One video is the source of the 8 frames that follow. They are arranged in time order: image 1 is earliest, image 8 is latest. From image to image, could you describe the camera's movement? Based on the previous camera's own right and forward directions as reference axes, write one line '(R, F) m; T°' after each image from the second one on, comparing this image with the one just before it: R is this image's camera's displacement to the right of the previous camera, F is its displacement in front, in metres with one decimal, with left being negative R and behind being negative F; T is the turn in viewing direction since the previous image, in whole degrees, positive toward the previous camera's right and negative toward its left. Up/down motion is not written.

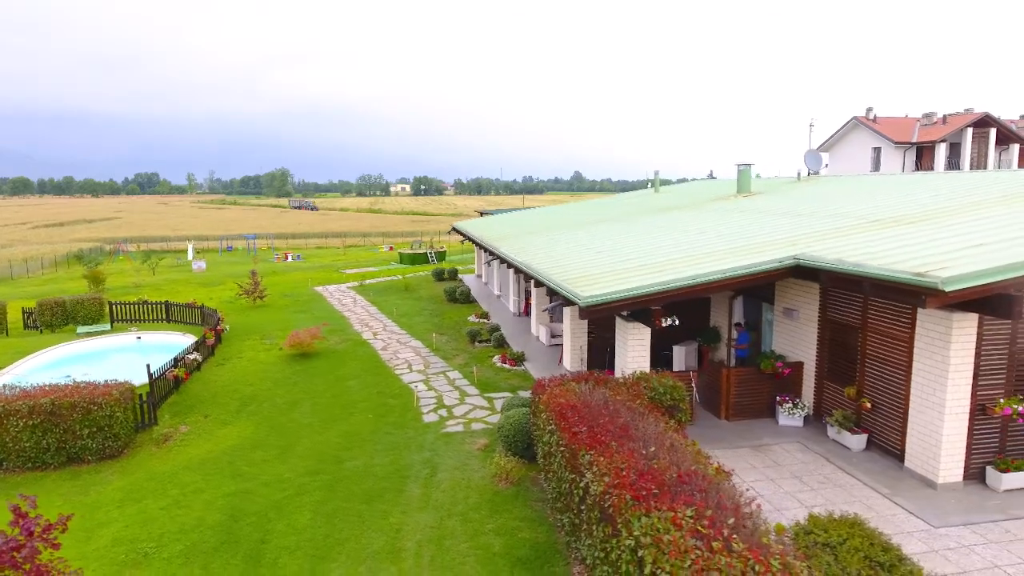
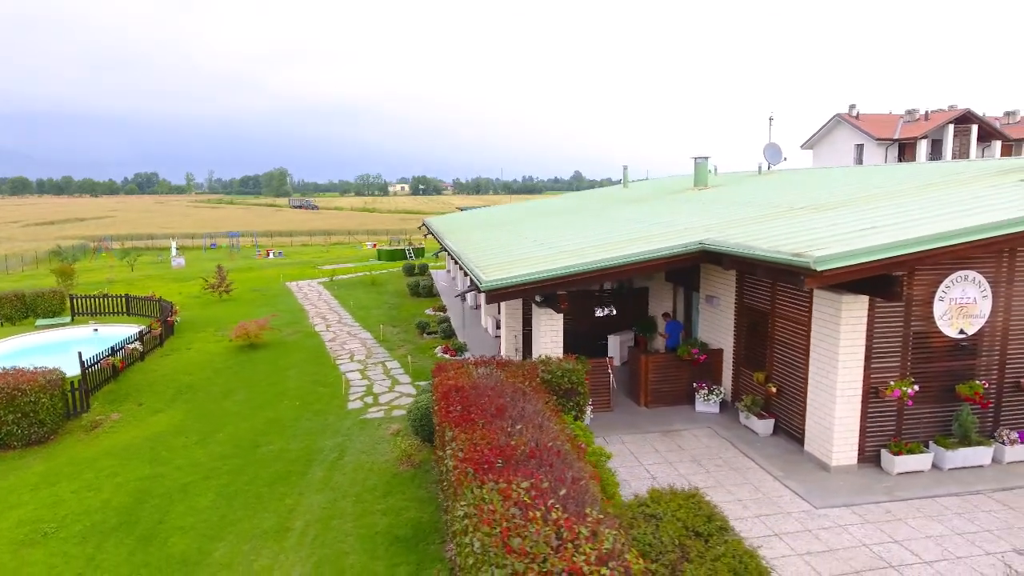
(+1.2, 0.0) m; -1°
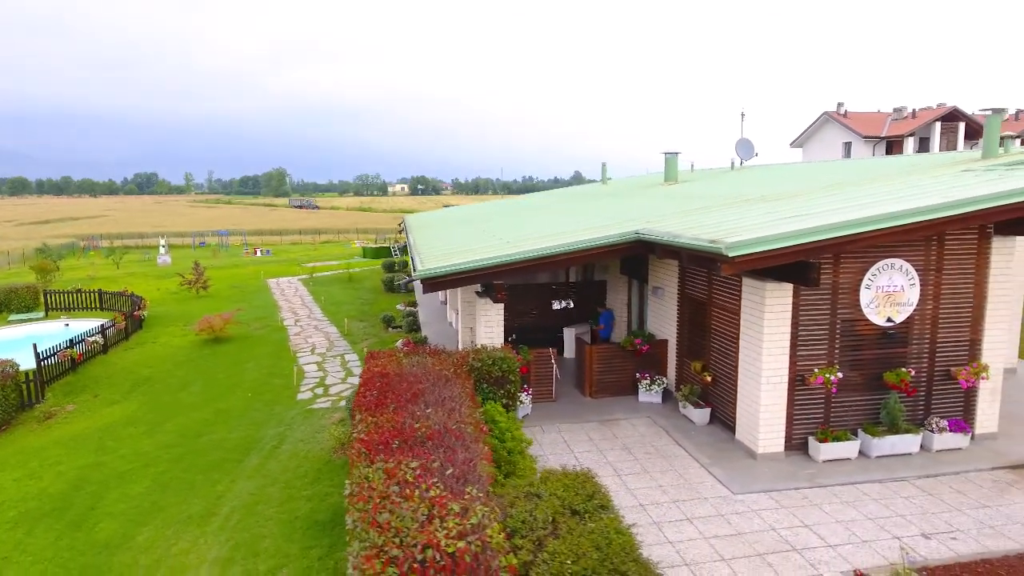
(+0.8, 0.0) m; 0°
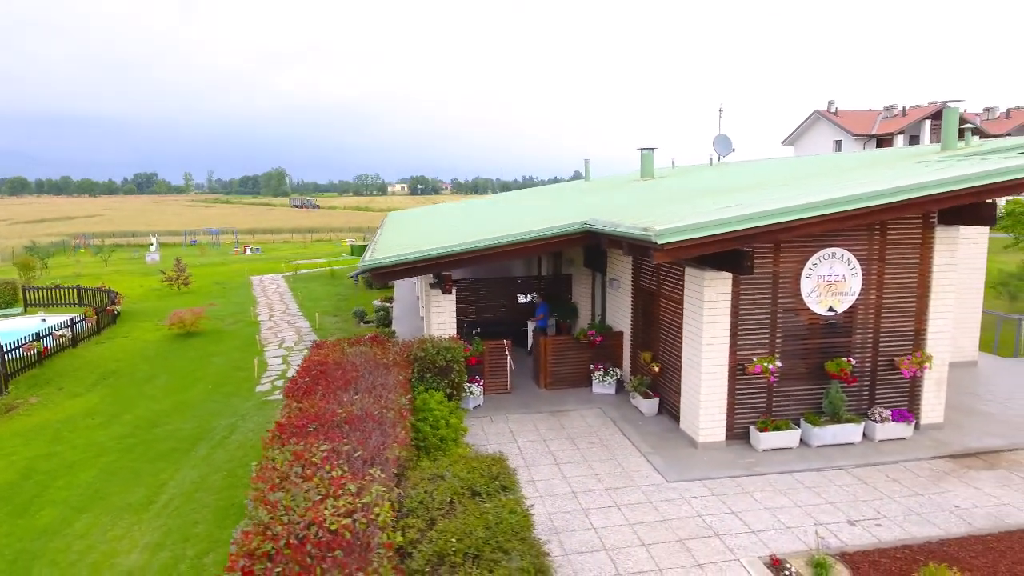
(+0.6, 0.0) m; 0°
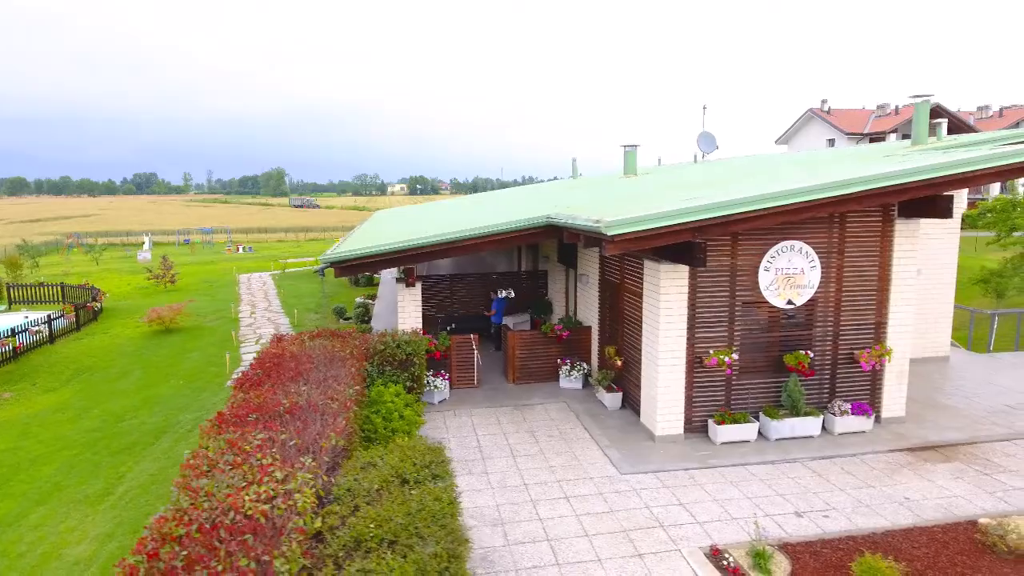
(+0.5, 0.0) m; 0°
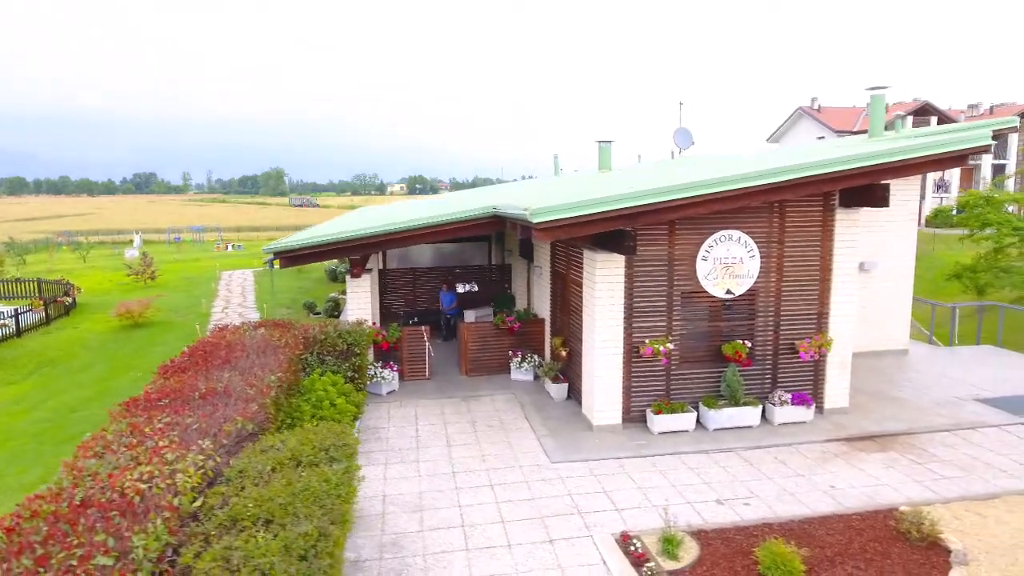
(+0.7, 0.0) m; 0°
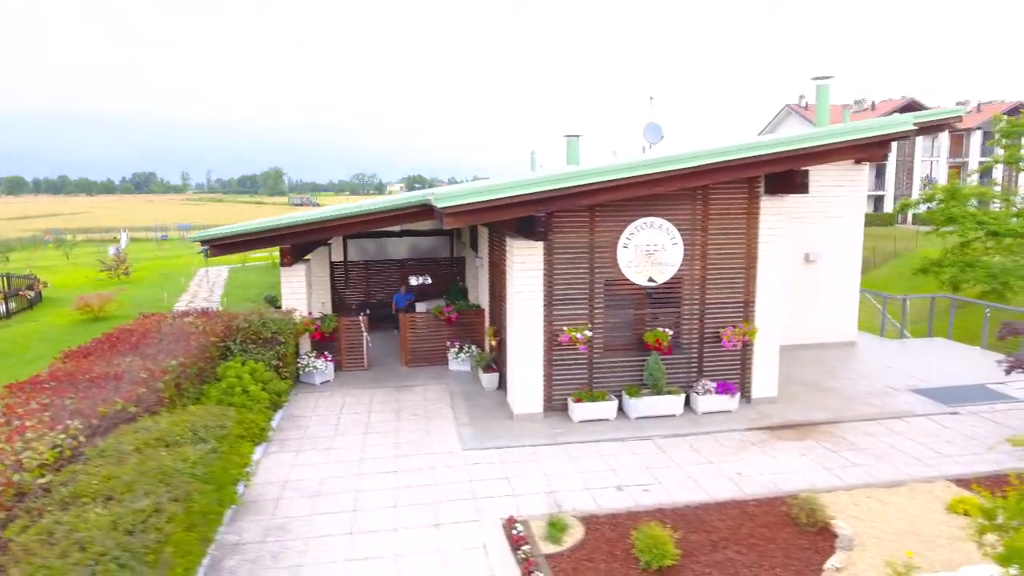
(+0.9, 0.0) m; 0°
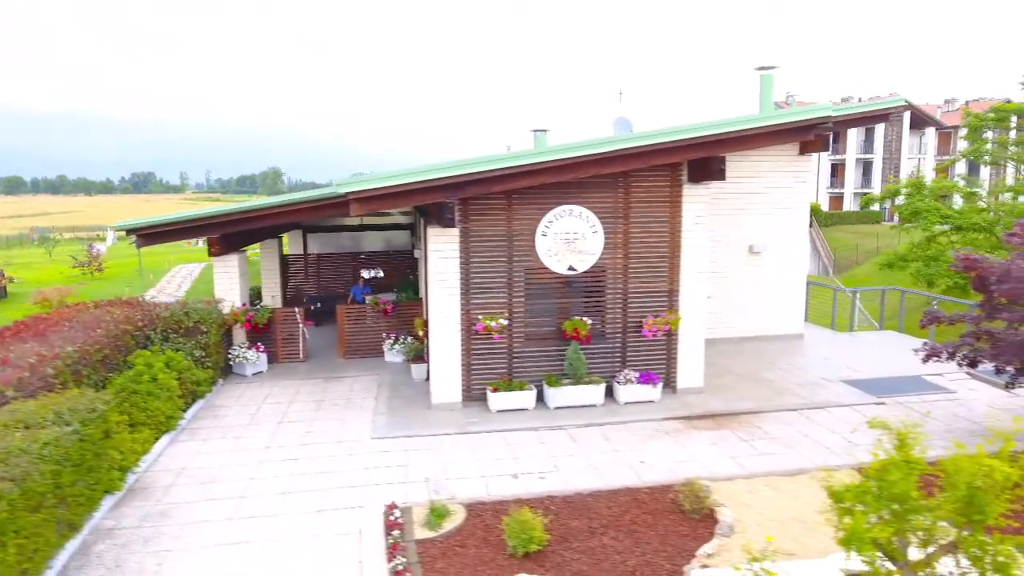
(+0.9, +0.1) m; 0°
